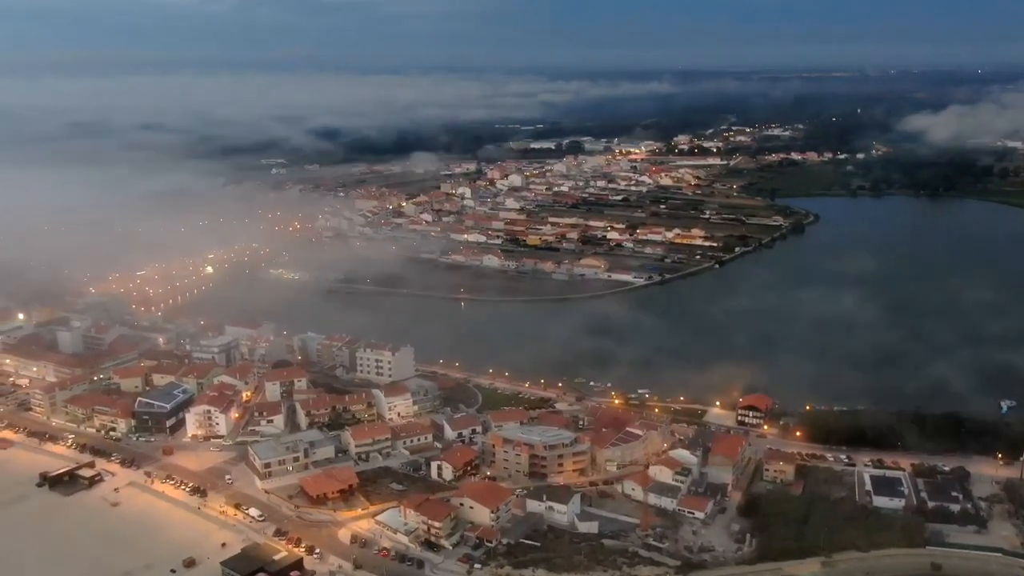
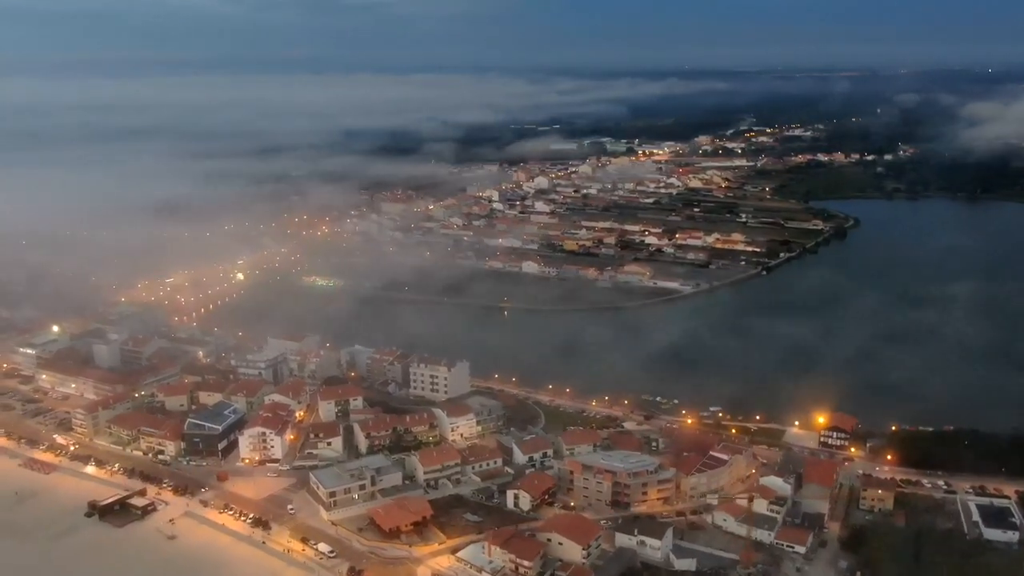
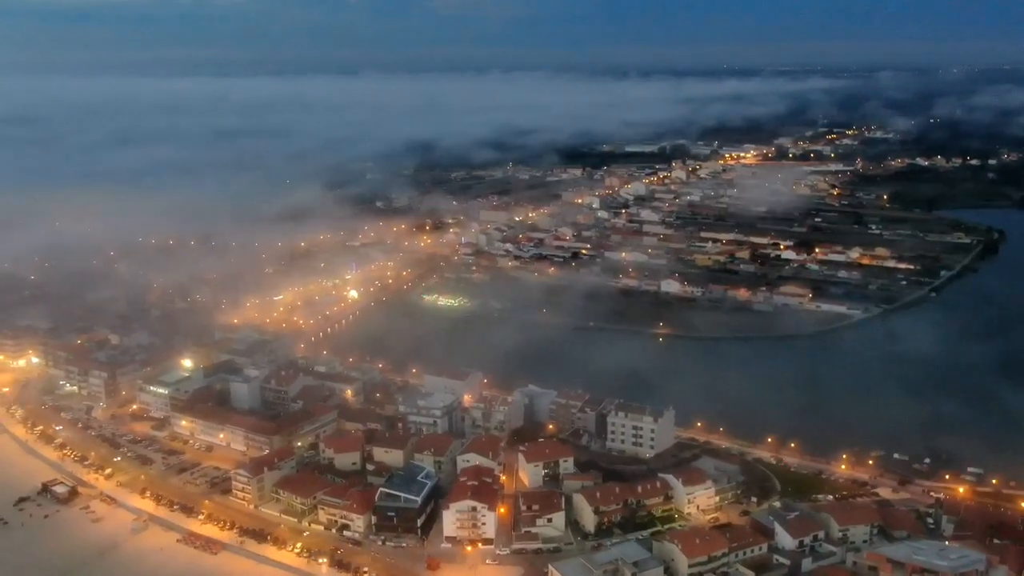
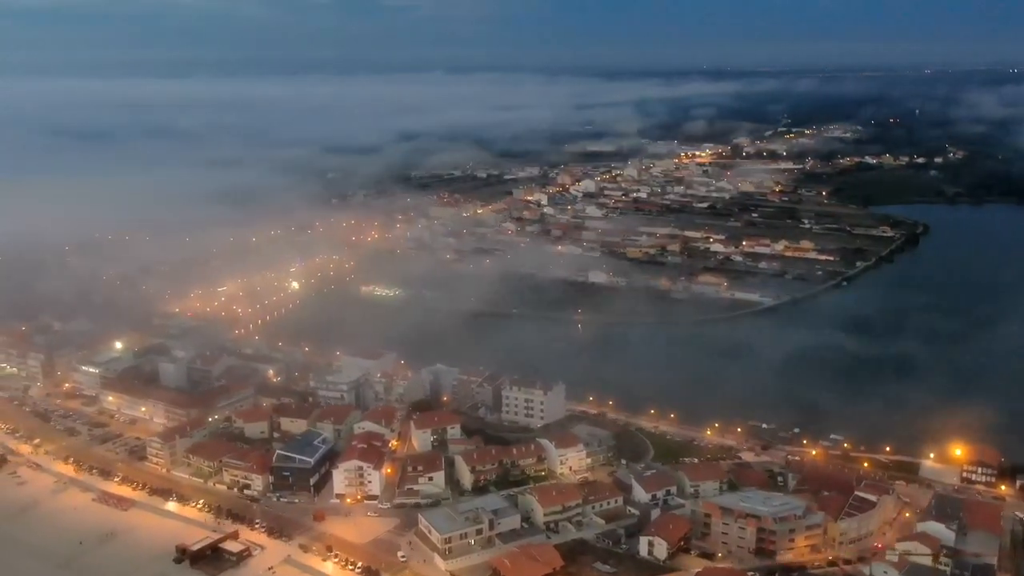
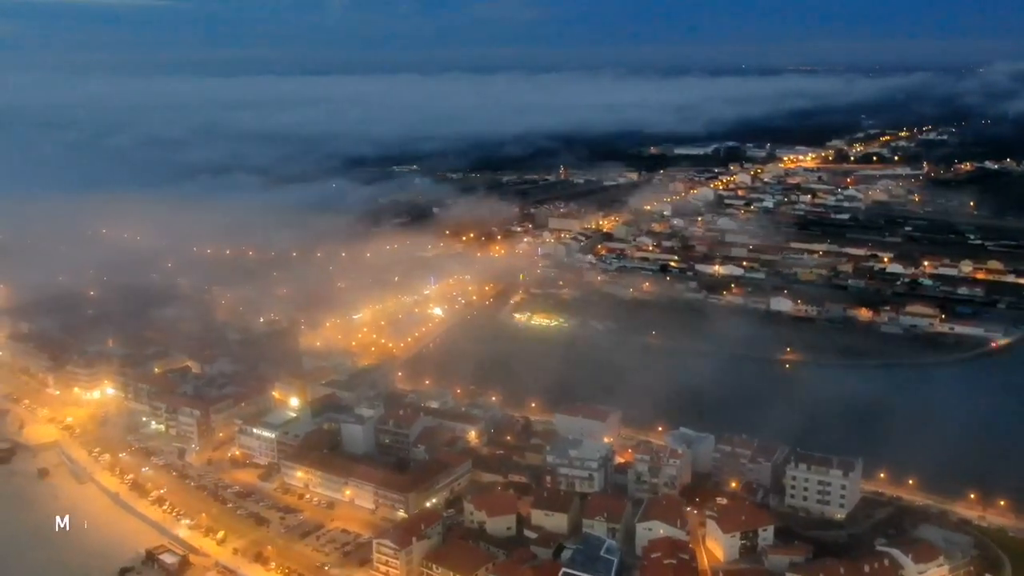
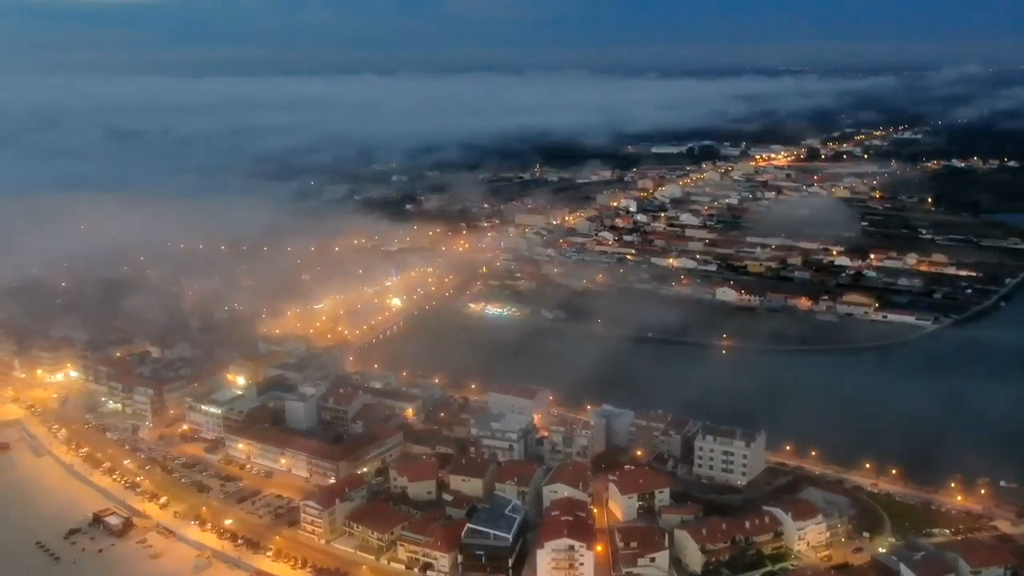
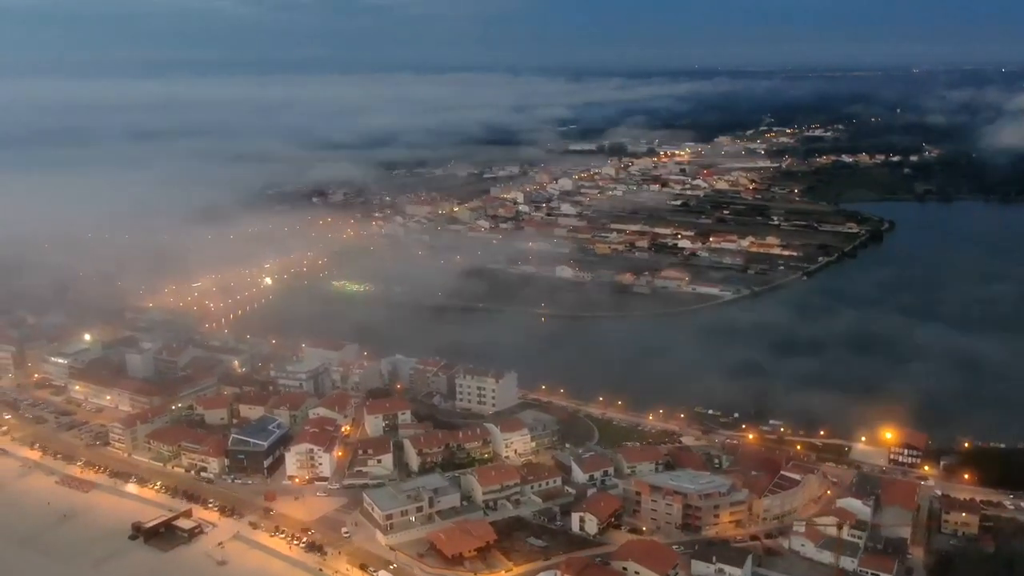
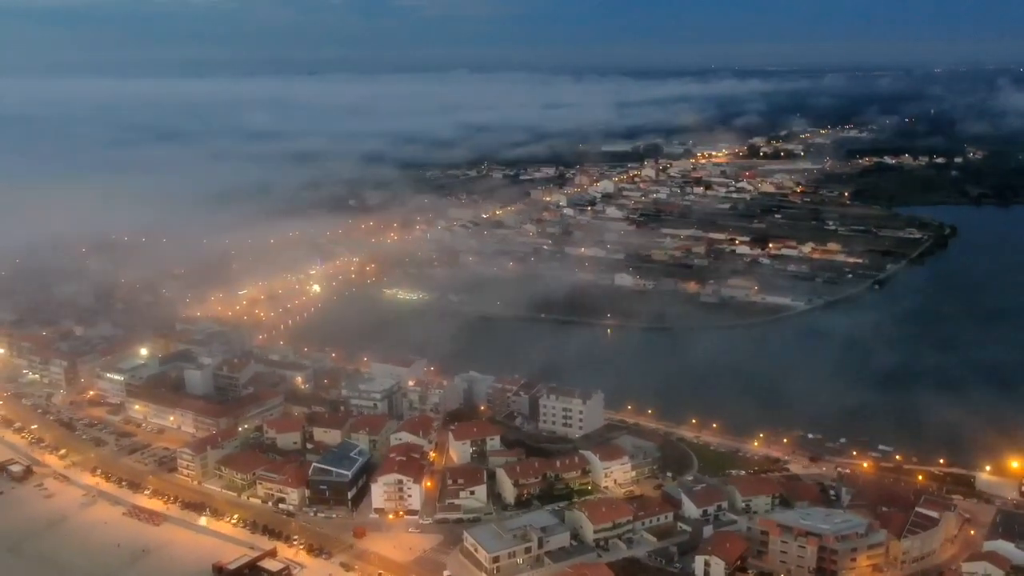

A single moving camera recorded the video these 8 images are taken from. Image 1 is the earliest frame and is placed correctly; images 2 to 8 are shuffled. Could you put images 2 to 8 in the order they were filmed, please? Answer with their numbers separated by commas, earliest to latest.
2, 7, 4, 8, 3, 6, 5
